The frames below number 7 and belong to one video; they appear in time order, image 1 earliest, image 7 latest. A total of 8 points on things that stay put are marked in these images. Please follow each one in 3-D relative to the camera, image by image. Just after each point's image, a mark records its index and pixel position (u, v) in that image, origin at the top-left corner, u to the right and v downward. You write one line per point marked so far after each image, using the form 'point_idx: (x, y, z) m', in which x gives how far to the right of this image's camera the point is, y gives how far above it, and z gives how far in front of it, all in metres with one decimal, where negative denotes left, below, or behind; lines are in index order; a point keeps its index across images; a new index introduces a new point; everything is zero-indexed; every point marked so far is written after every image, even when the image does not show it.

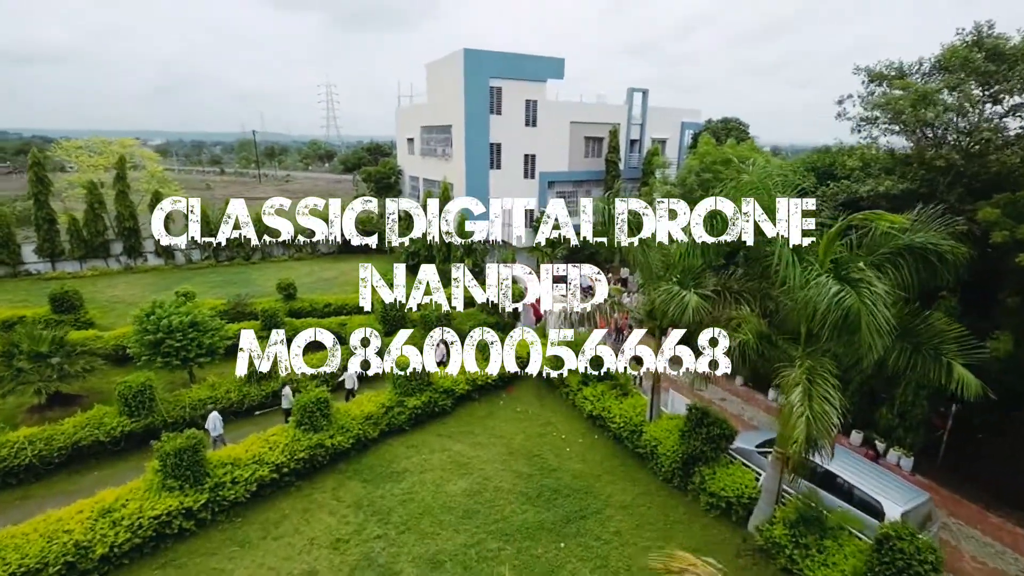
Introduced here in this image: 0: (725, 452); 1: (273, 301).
0: (+4.3, -3.3, +9.6) m
1: (-9.3, -0.5, +18.6) m
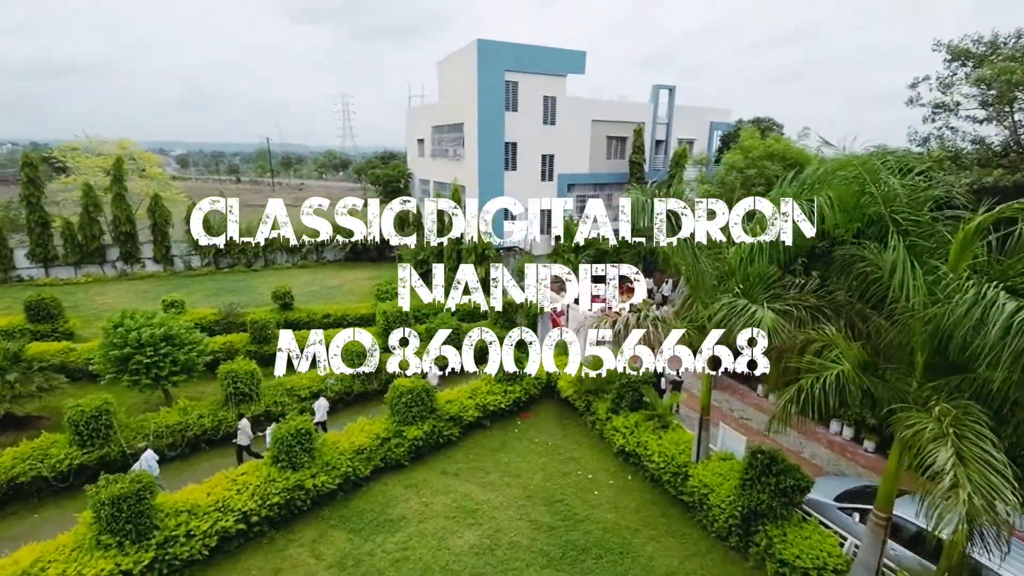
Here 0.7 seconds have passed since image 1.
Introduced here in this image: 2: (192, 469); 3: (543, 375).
0: (+4.6, -3.5, +7.7) m
1: (-8.7, -0.8, +17.1) m
2: (-6.7, -3.8, +10.0) m
3: (+0.8, -2.3, +12.7) m
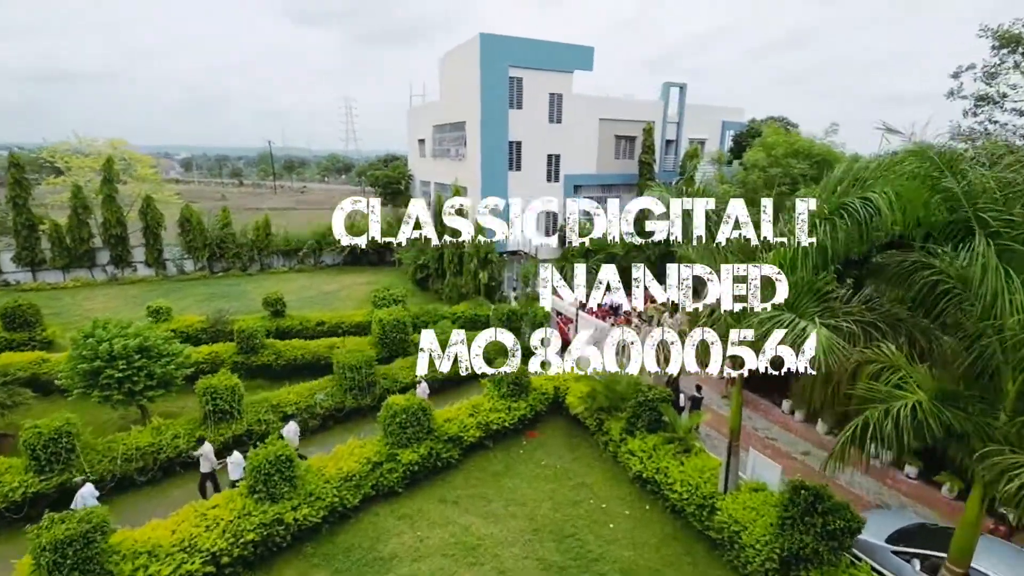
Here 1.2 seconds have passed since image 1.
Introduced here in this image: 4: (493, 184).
0: (+4.7, -3.7, +6.7) m
1: (-8.6, -1.0, +16.2) m
2: (-6.6, -3.9, +9.0) m
3: (+0.9, -2.5, +11.7) m
4: (-0.8, +4.3, +19.6) m
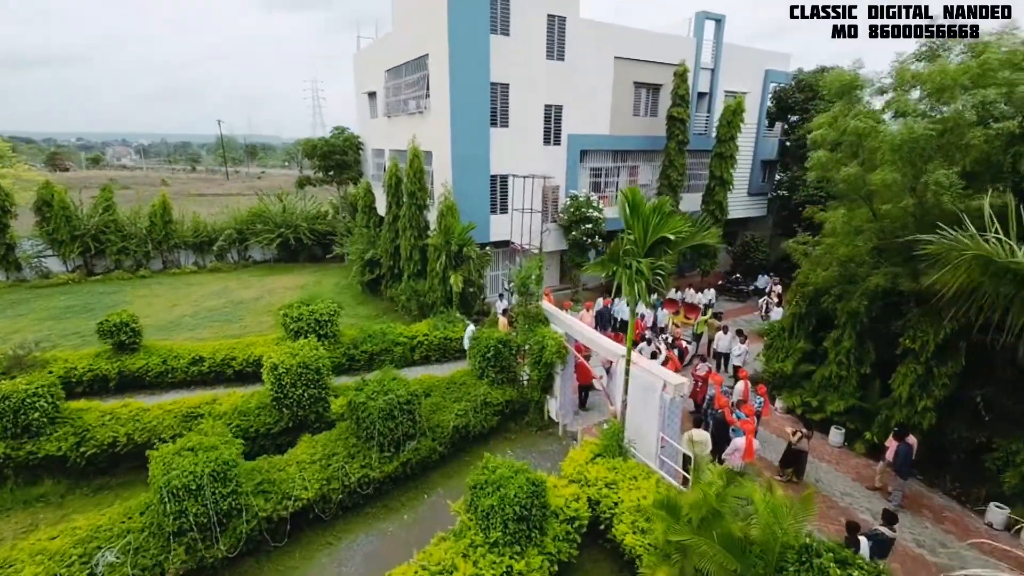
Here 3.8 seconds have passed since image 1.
0: (+4.9, -4.1, +1.2) m
1: (-8.8, -1.4, +10.0) m
2: (-6.4, -4.4, +3.0) m
3: (+0.9, -2.8, +6.0) m
4: (-1.2, +4.1, +13.6) m
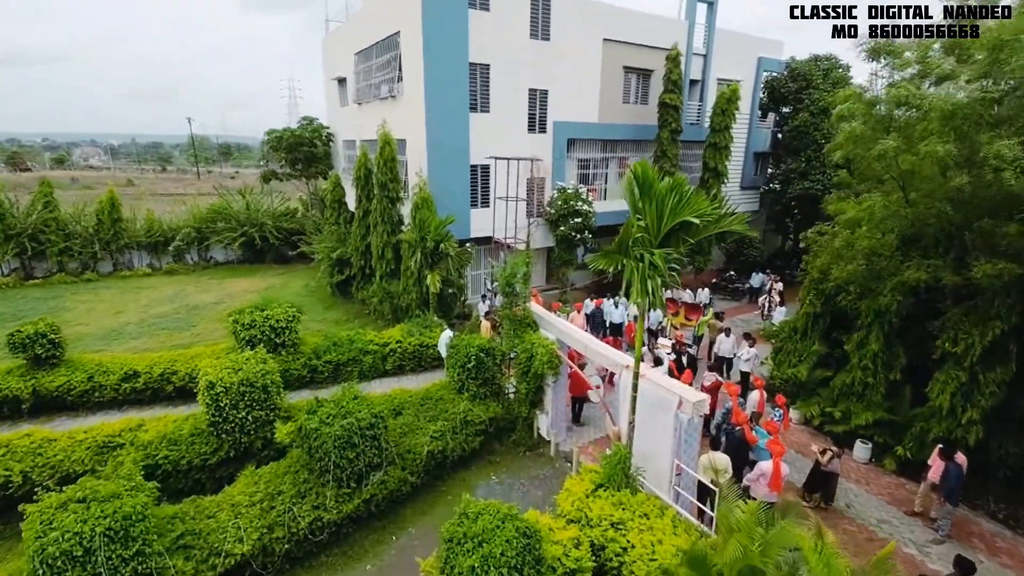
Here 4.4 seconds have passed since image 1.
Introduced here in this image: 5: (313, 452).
0: (+4.9, -4.0, +0.2) m
1: (-9.1, -1.5, +8.5) m
2: (-6.5, -4.5, +1.6) m
3: (+0.8, -2.8, +4.8) m
4: (-1.7, +4.0, +12.4) m
5: (-2.5, -2.0, +6.0) m
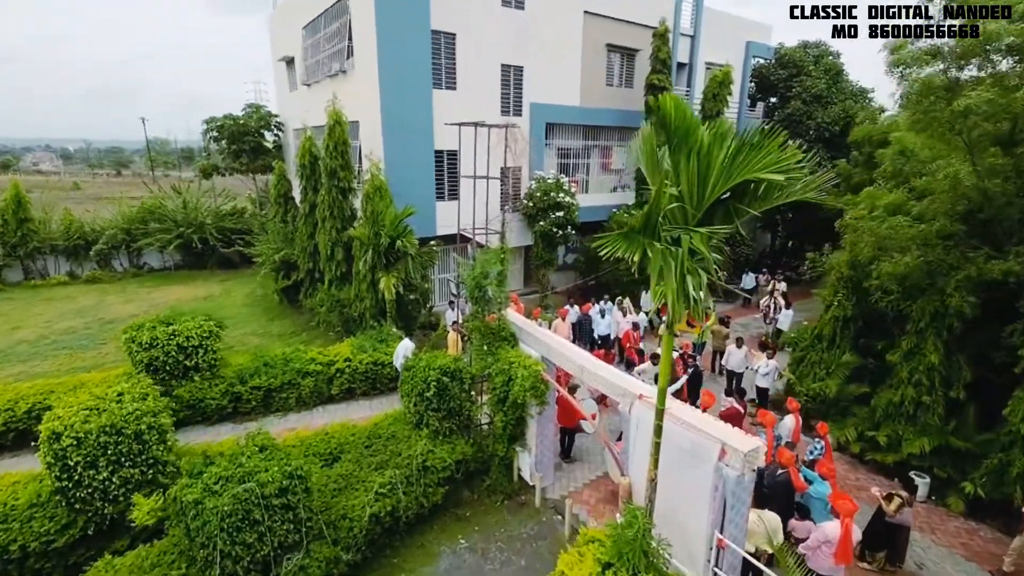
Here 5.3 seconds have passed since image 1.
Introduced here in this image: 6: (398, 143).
0: (+5.0, -3.9, -1.4) m
1: (-9.5, -1.7, +6.3) m
2: (-6.4, -4.6, -0.5) m
3: (+0.6, -2.8, +3.1) m
4: (-2.4, +3.9, +10.6) m
5: (-2.7, -2.1, +4.1) m
6: (-2.5, +3.2, +10.7) m
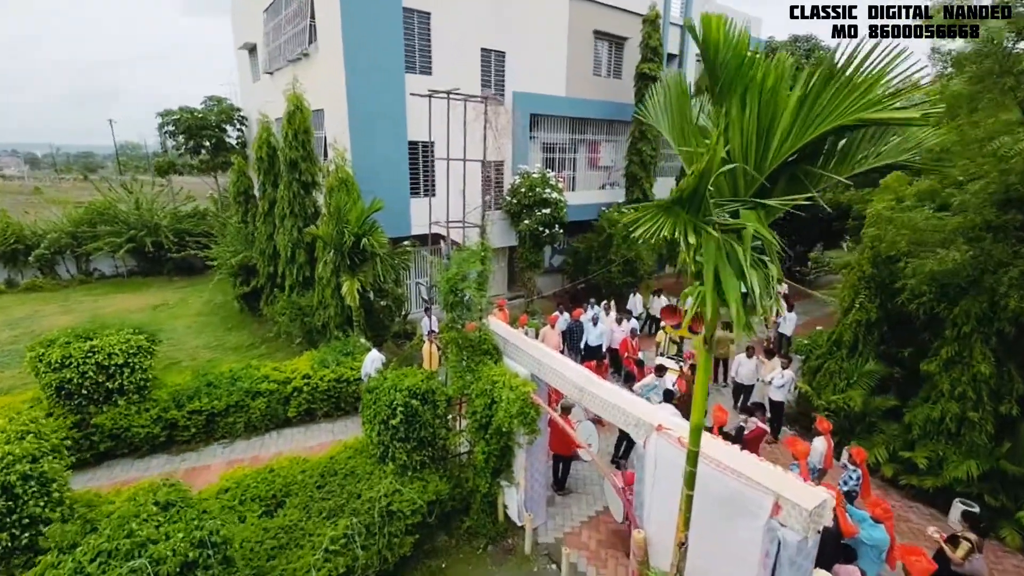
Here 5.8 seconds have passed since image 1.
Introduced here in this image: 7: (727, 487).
0: (+5.1, -3.8, -2.3) m
1: (-9.6, -1.8, +4.9) m
2: (-6.3, -4.6, -1.8) m
3: (+0.5, -2.8, +2.1) m
4: (-2.8, +3.8, +9.6) m
5: (-2.8, -2.2, +3.0) m
6: (-2.9, +3.1, +9.6) m
7: (+1.4, -1.3, +3.1) m
